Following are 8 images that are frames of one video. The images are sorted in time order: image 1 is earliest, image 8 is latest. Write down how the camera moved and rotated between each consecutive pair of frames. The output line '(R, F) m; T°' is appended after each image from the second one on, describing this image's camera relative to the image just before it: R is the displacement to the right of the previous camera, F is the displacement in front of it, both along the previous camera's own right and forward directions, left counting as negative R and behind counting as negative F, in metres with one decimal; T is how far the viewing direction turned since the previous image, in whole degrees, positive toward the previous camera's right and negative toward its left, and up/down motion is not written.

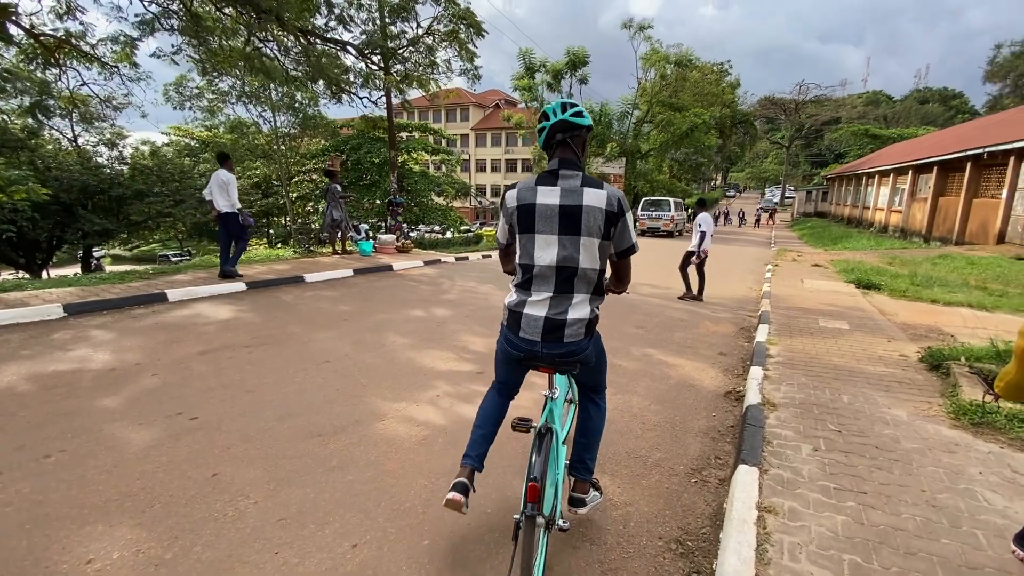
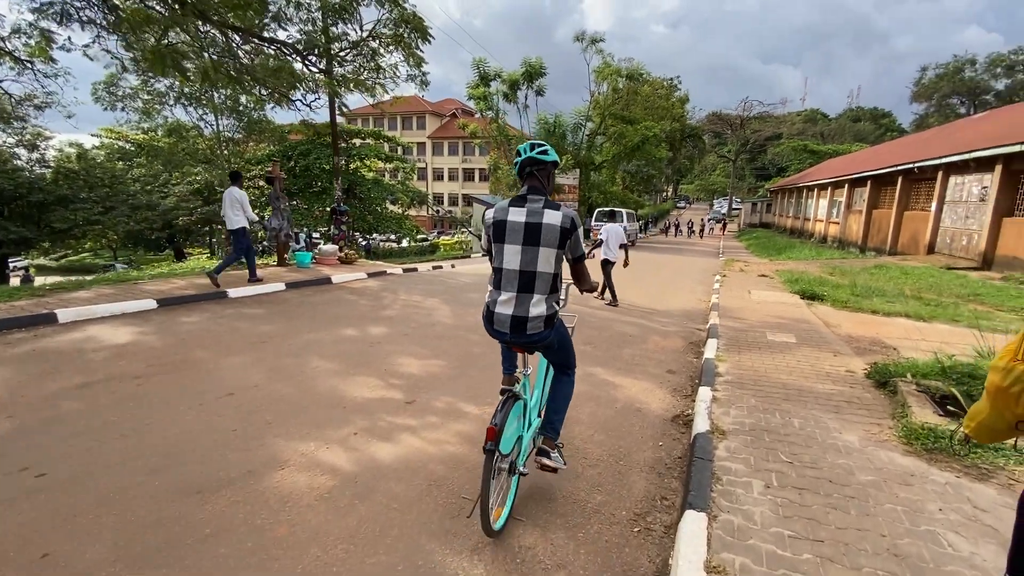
(+0.2, +0.3) m; +5°
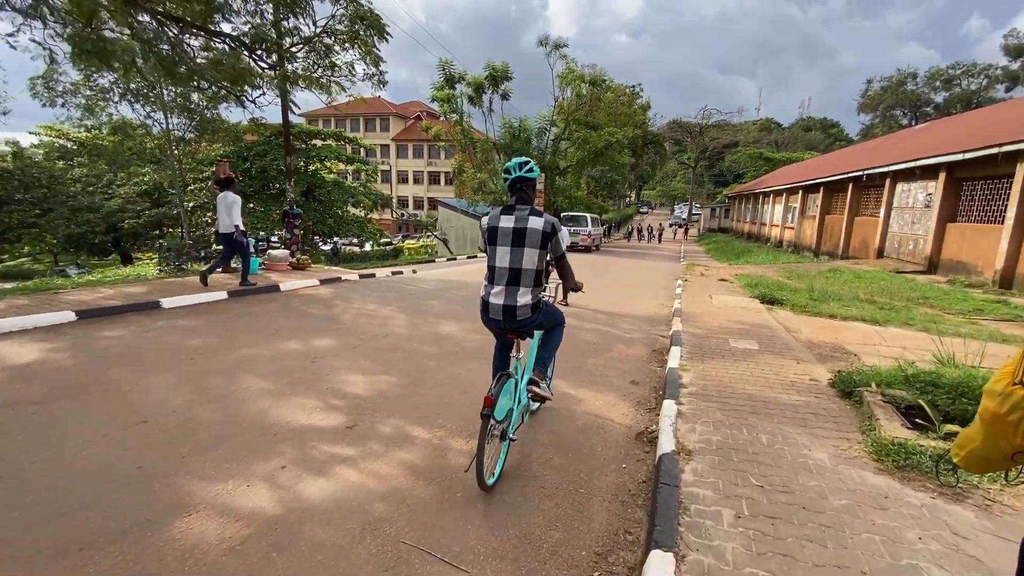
(+0.1, +0.3) m; +4°
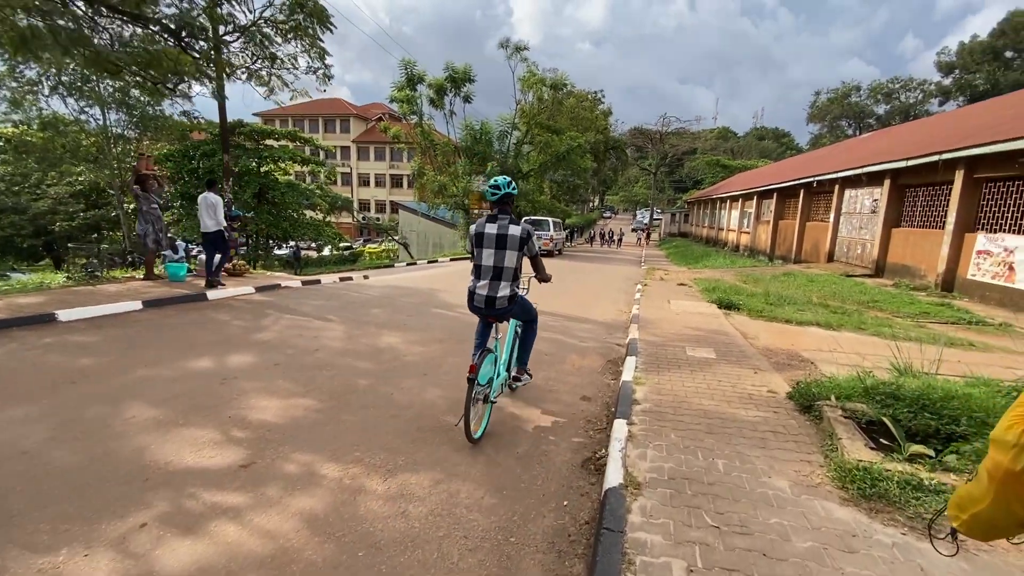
(+0.2, +0.4) m; +4°
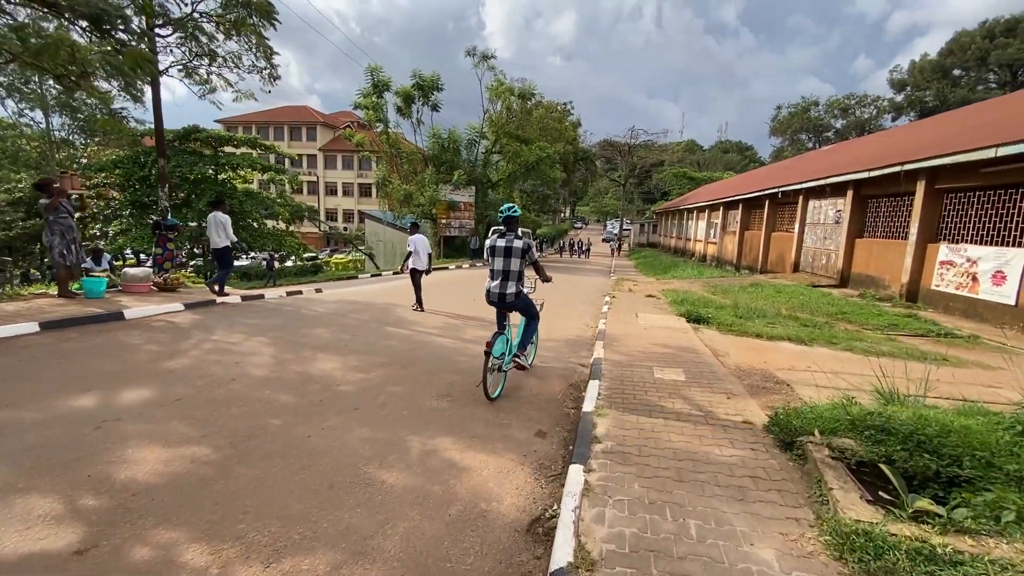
(+0.2, +0.5) m; +3°
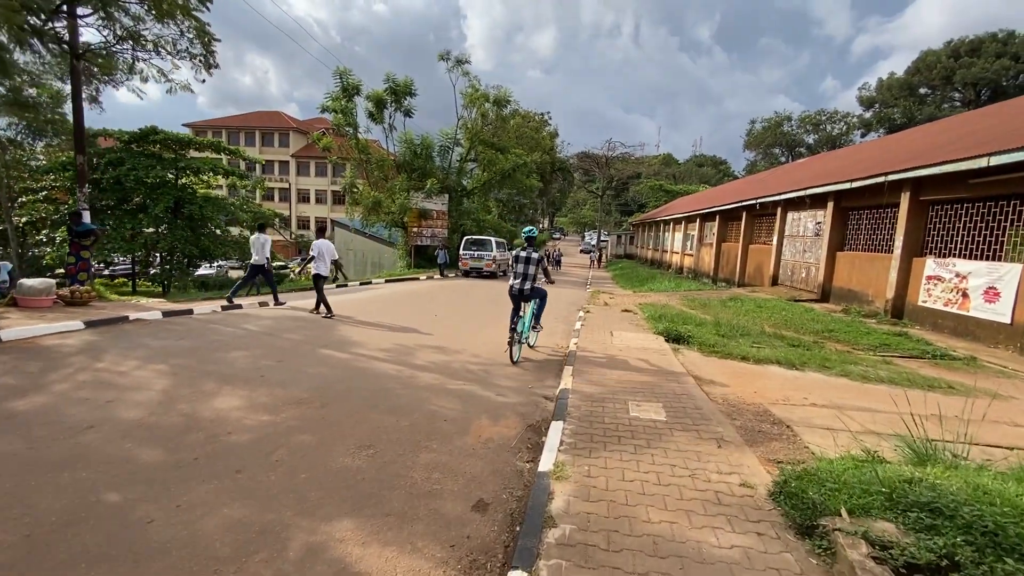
(+0.3, +0.9) m; +2°
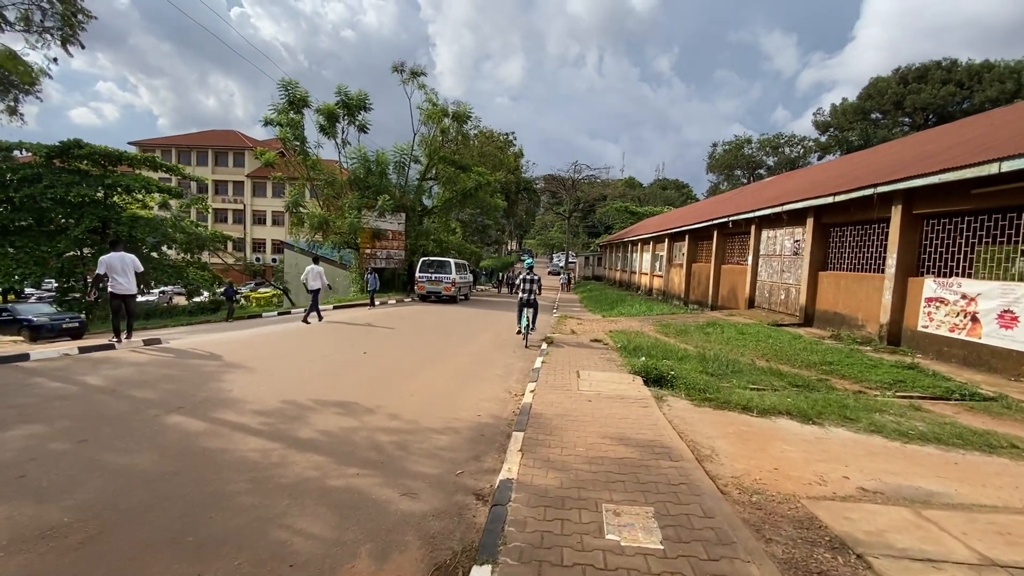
(+0.4, +1.6) m; +3°
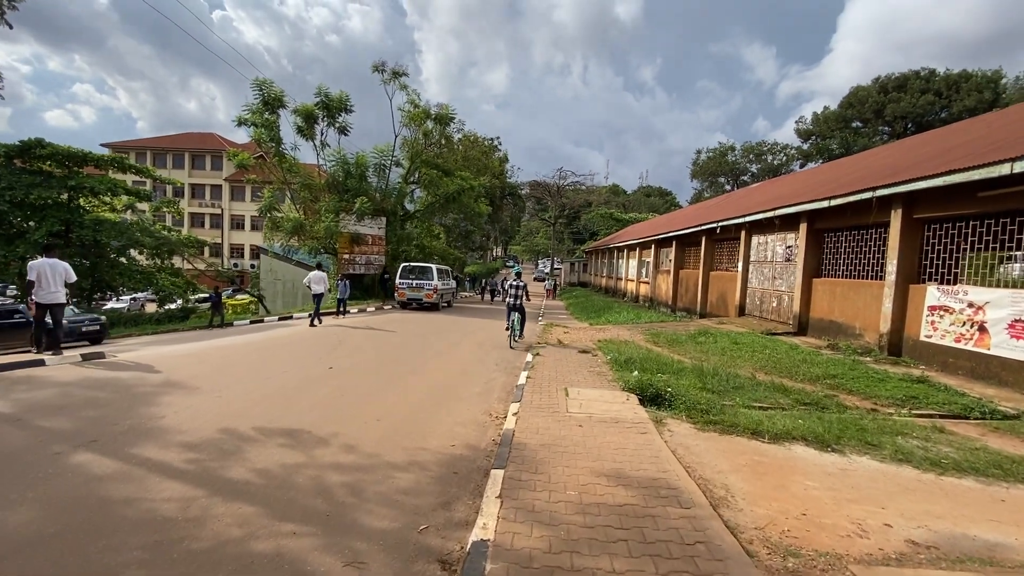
(+0.1, +0.7) m; +2°
